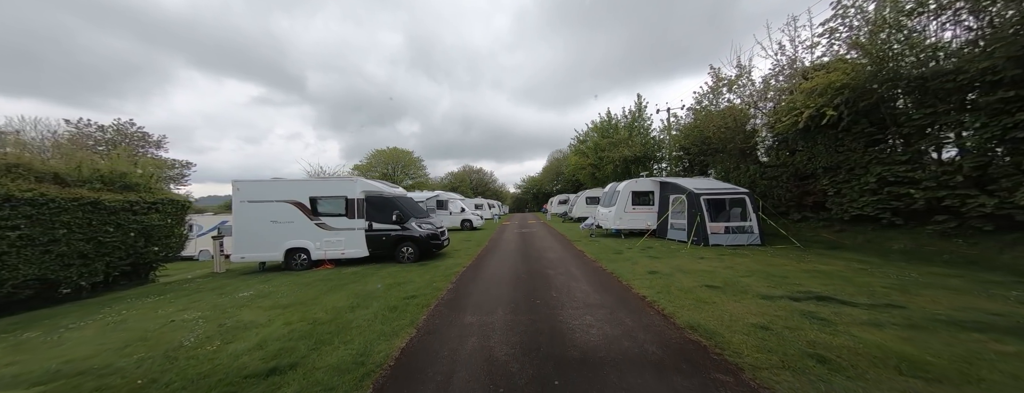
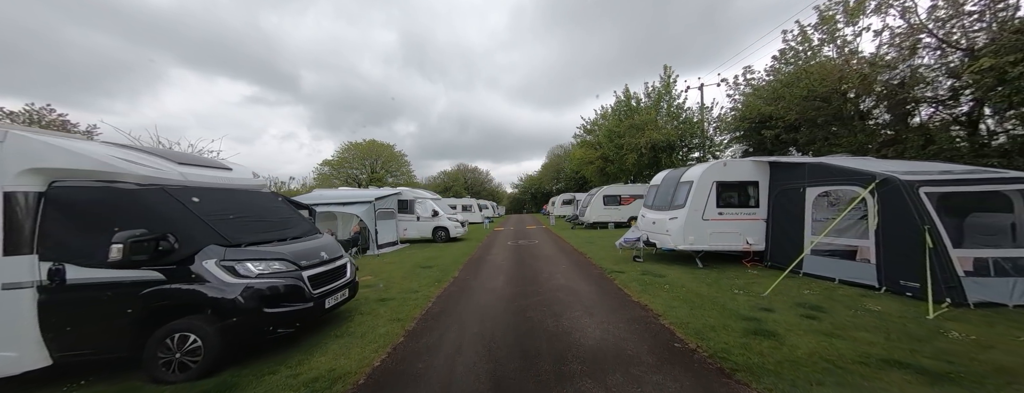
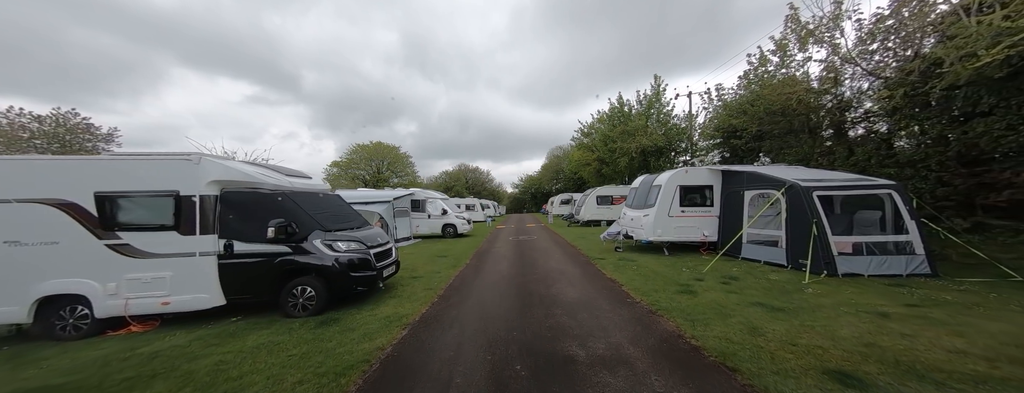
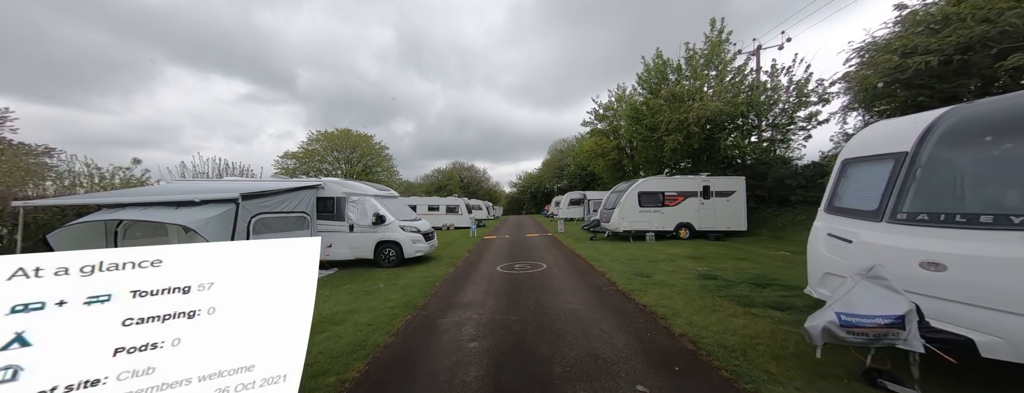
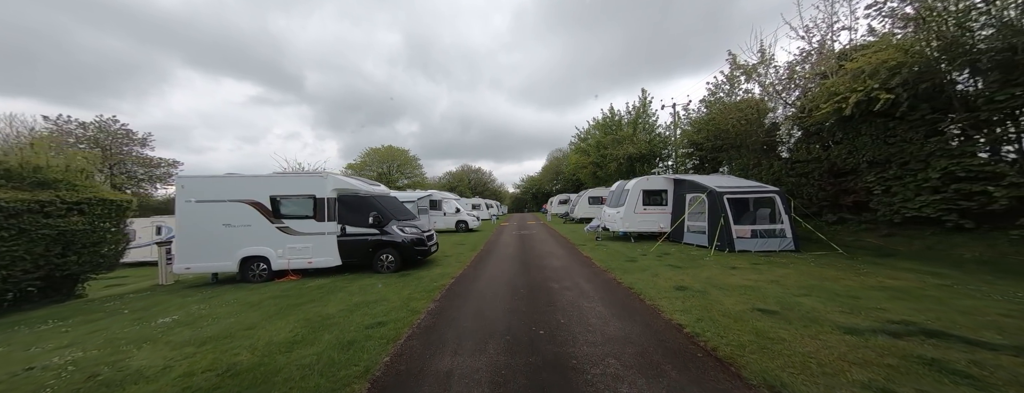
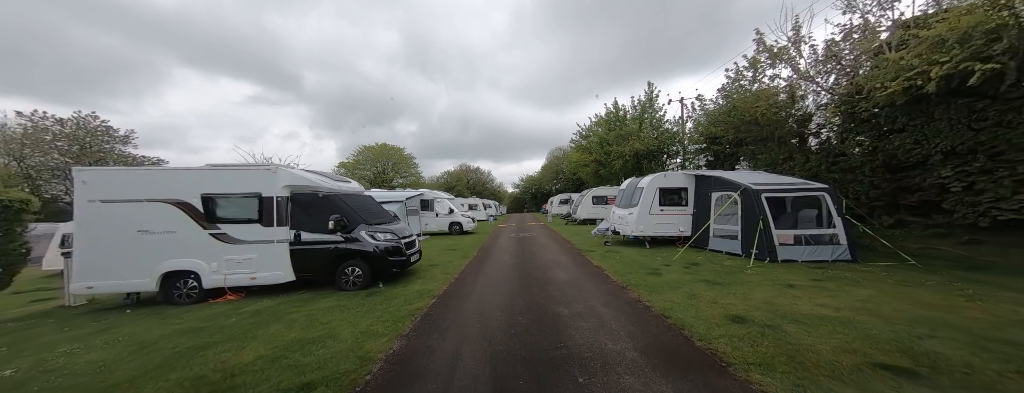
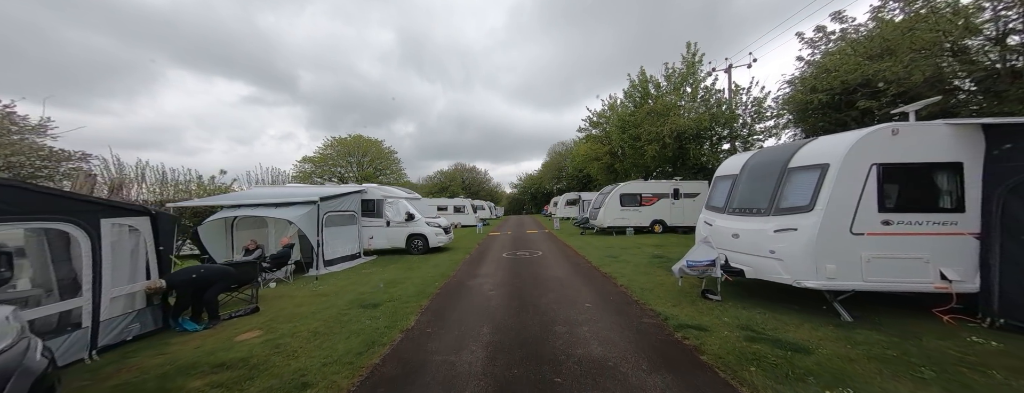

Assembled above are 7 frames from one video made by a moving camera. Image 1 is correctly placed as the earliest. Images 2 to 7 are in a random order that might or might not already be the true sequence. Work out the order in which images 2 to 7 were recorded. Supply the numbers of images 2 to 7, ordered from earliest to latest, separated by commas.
5, 6, 3, 2, 7, 4
